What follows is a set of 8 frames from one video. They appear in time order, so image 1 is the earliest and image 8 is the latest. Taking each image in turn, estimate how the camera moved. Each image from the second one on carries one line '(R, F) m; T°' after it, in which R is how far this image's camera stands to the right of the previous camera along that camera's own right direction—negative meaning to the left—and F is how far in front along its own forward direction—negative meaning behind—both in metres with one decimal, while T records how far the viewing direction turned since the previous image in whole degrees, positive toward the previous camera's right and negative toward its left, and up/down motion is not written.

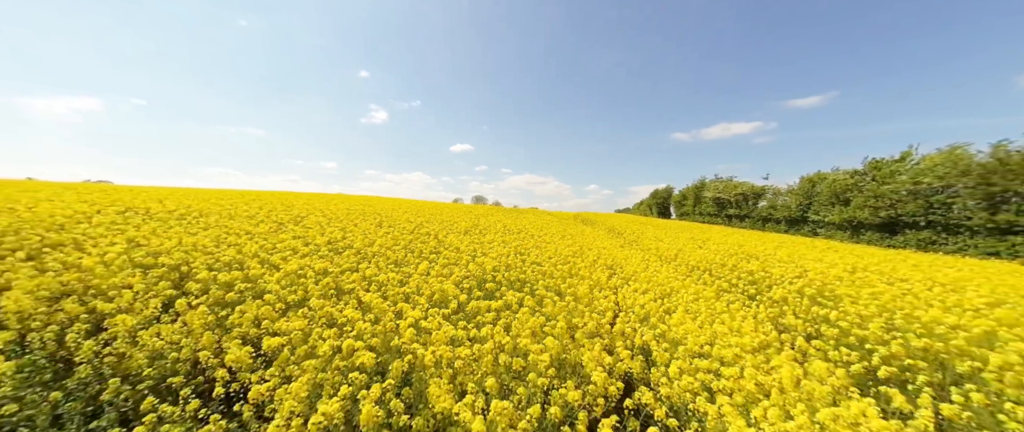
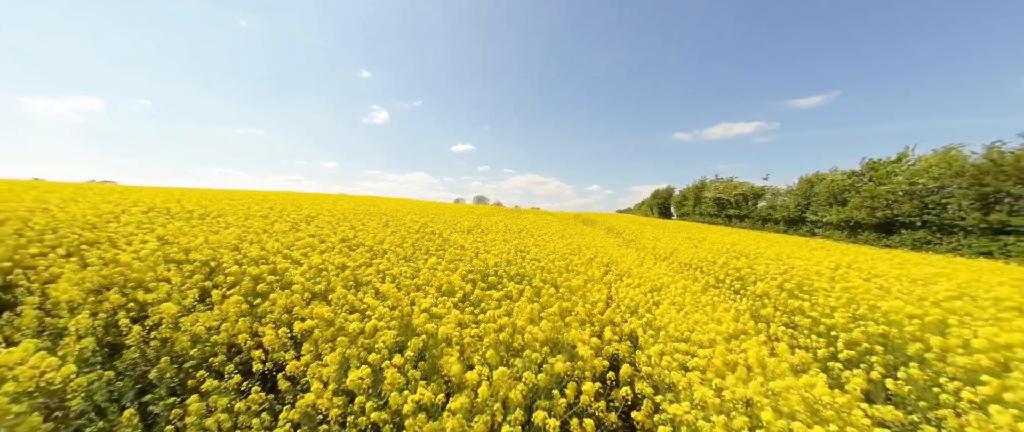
(0.0, -0.4) m; 0°
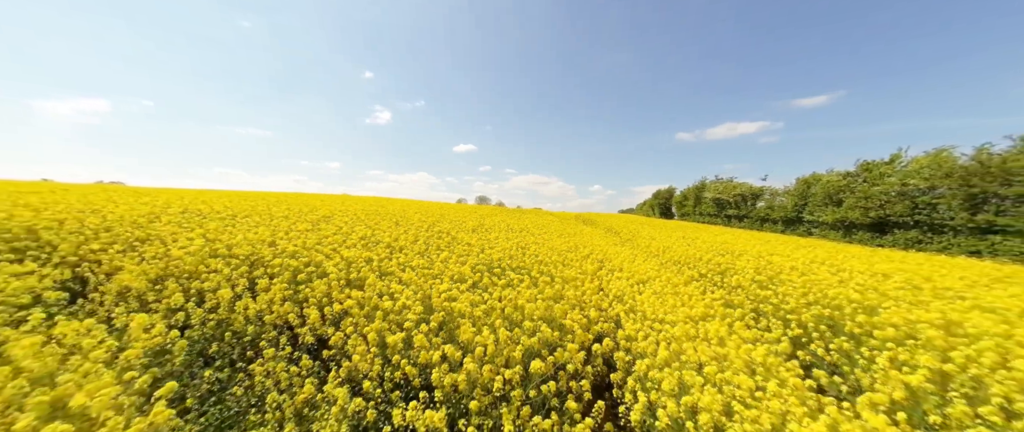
(0.0, -0.6) m; 0°
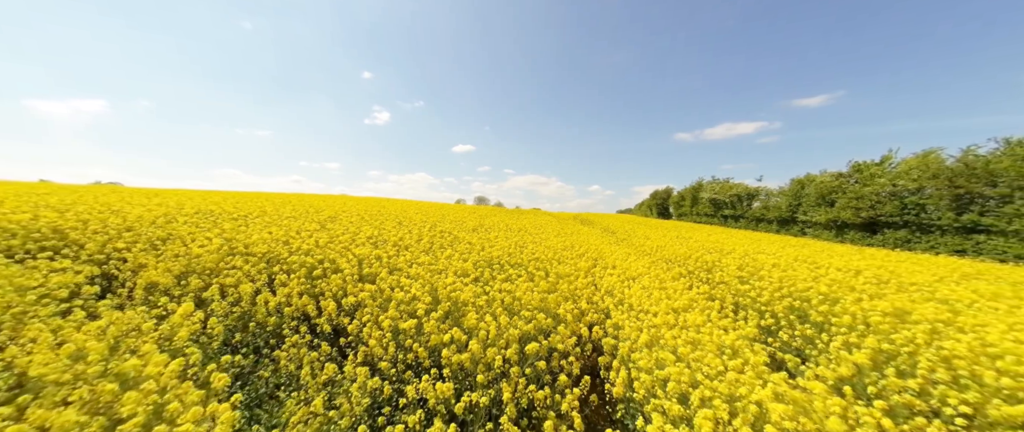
(0.0, -0.4) m; 0°
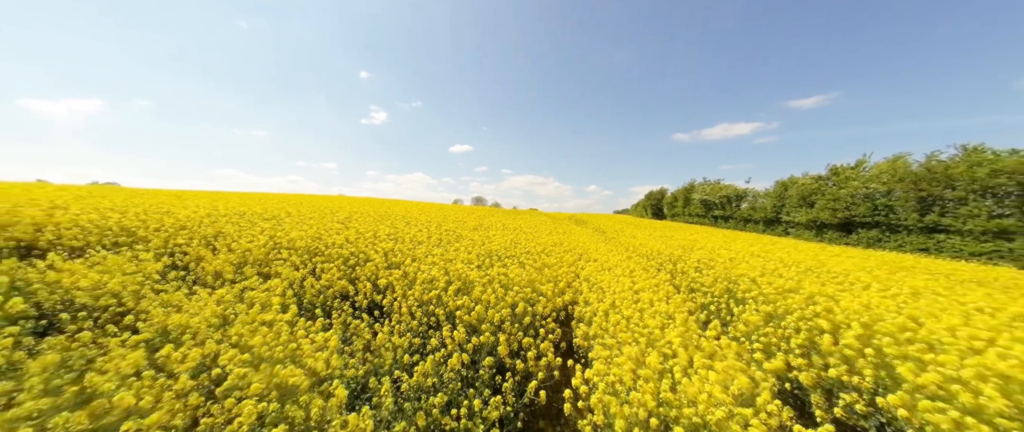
(0.0, -1.2) m; 0°
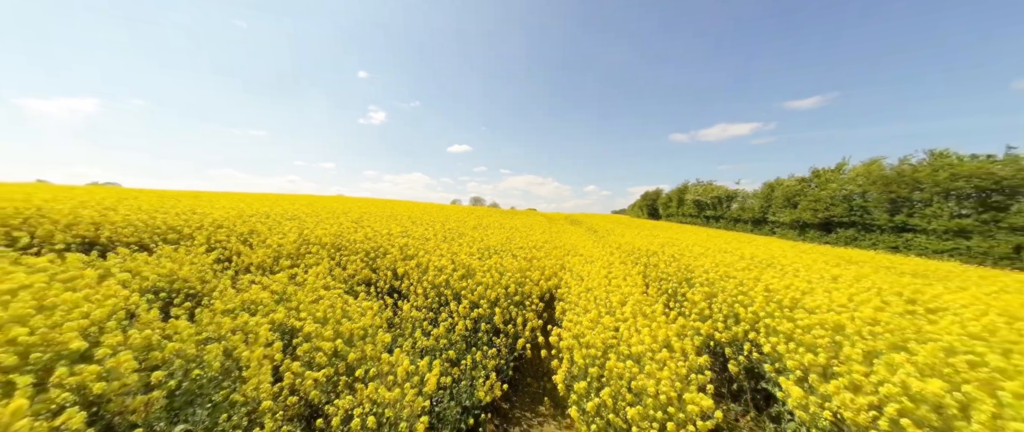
(+0.1, -1.1) m; 0°
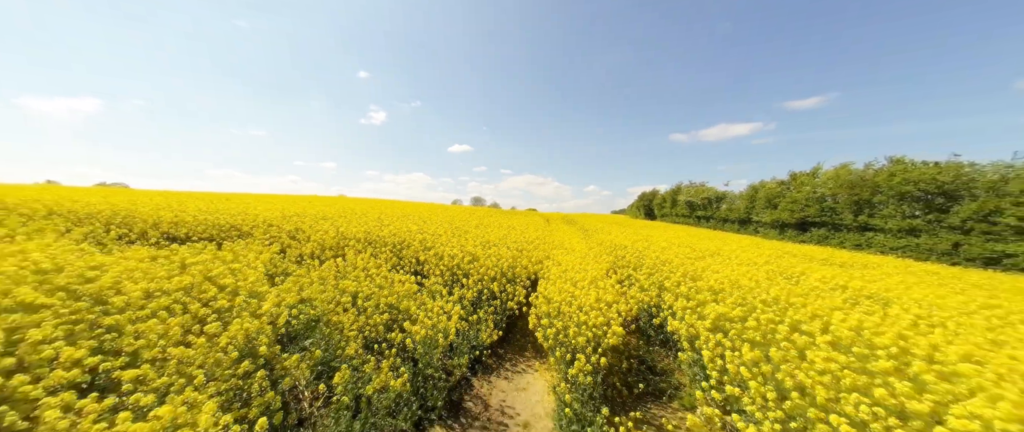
(+0.1, -2.0) m; 0°
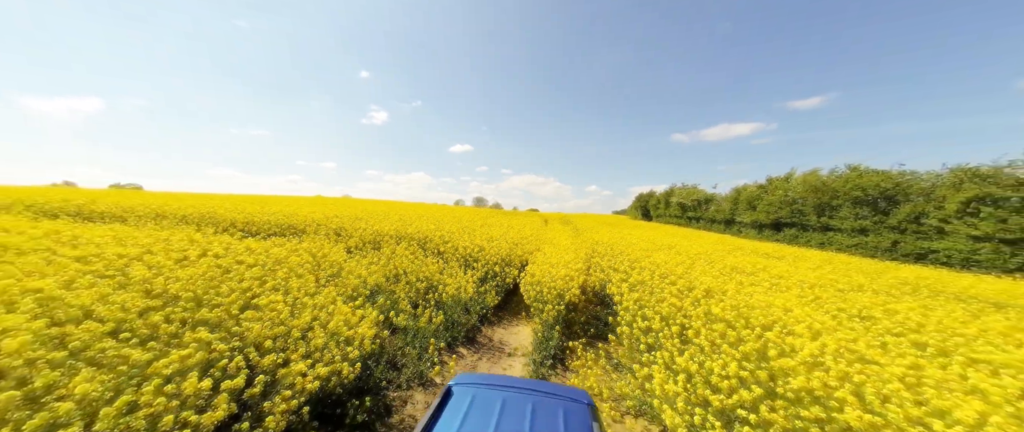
(+0.1, -2.7) m; 0°
